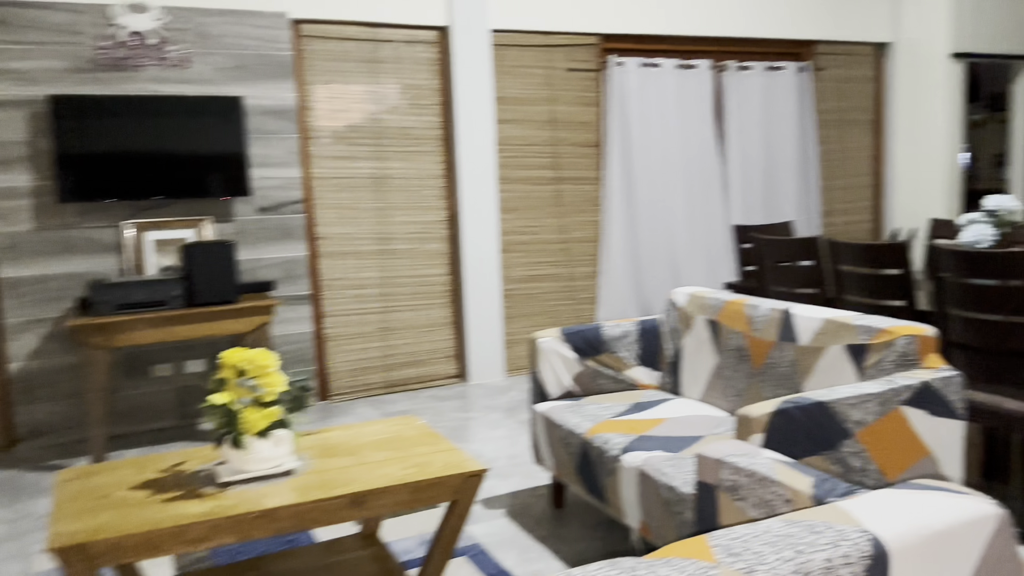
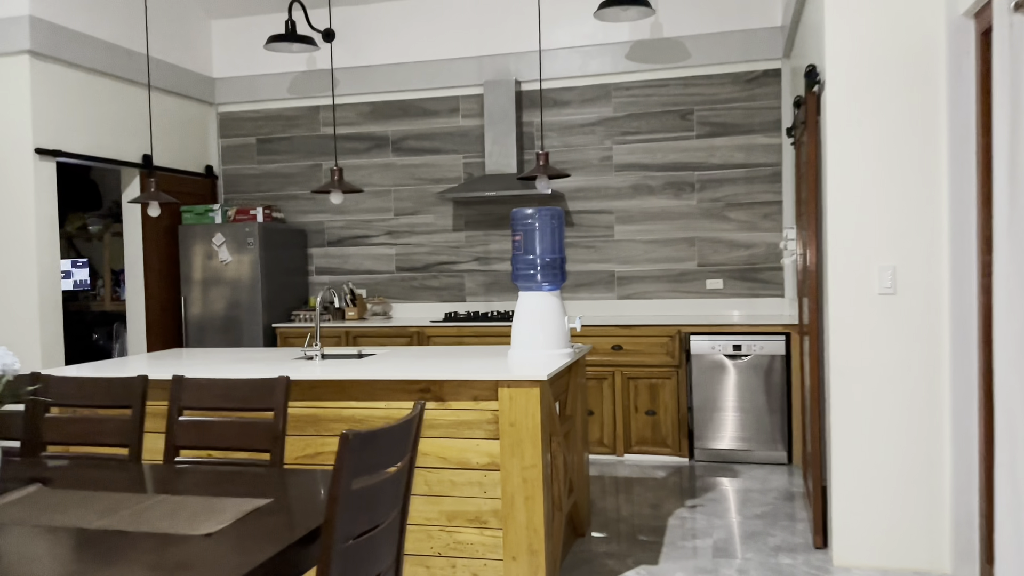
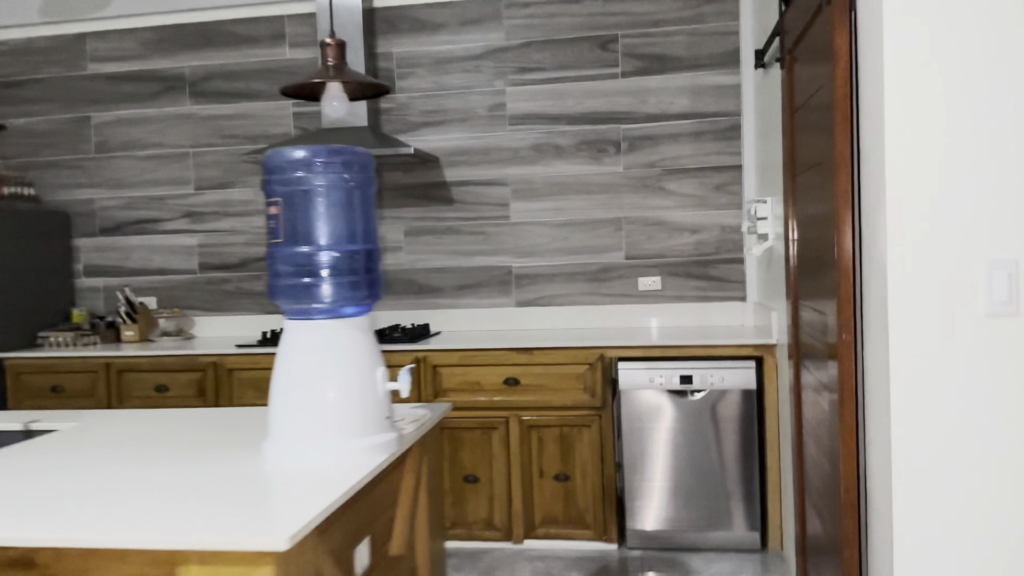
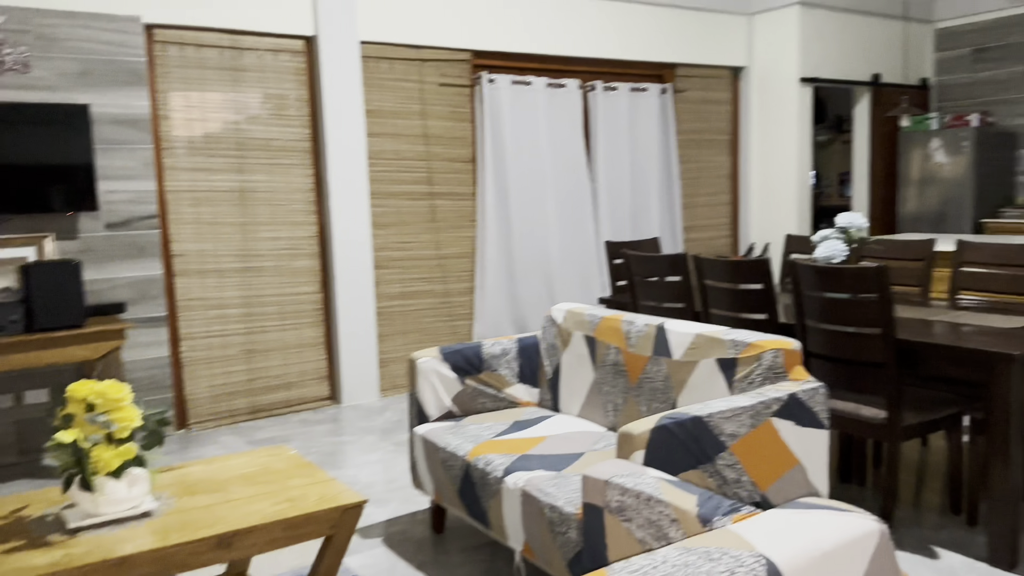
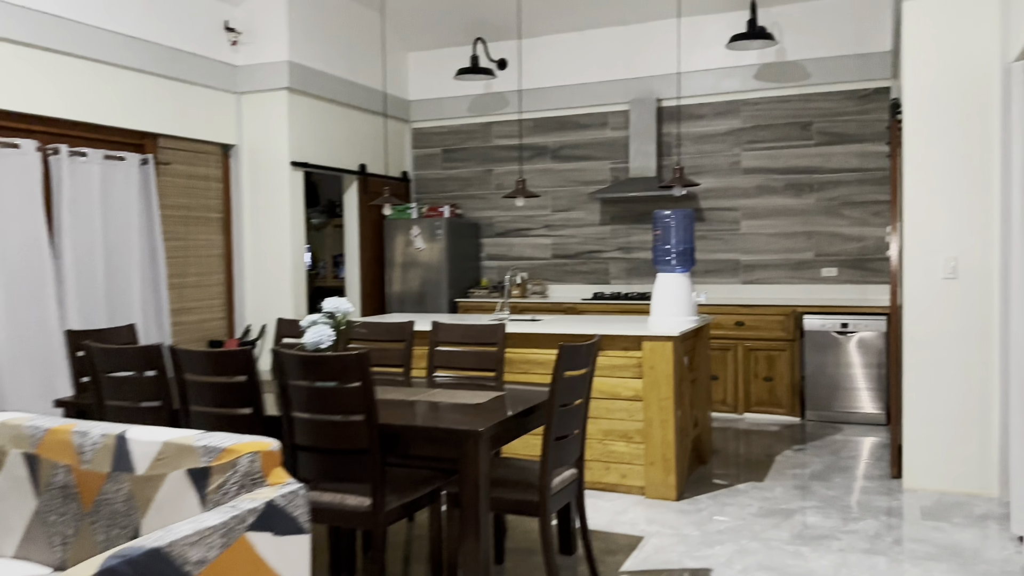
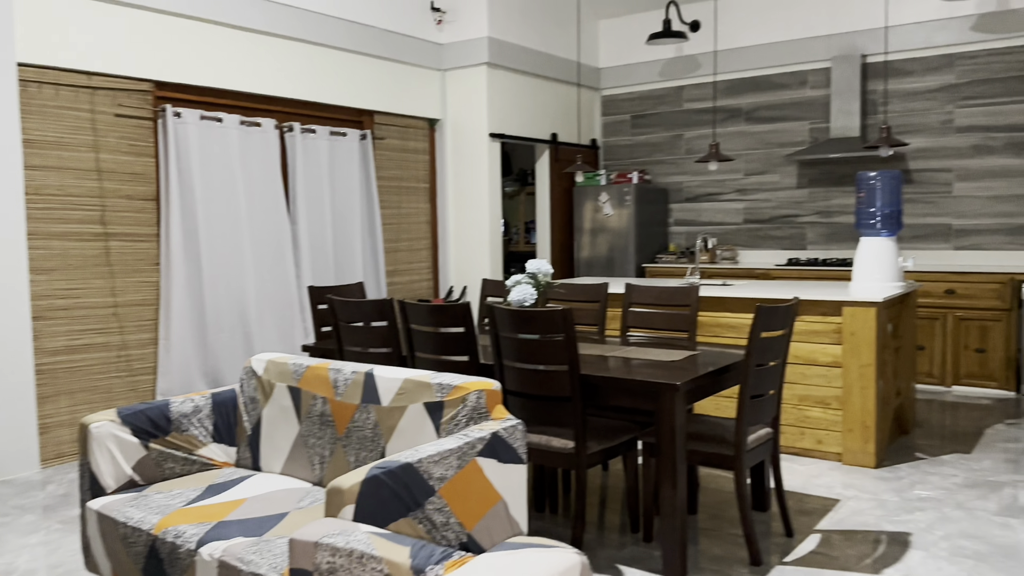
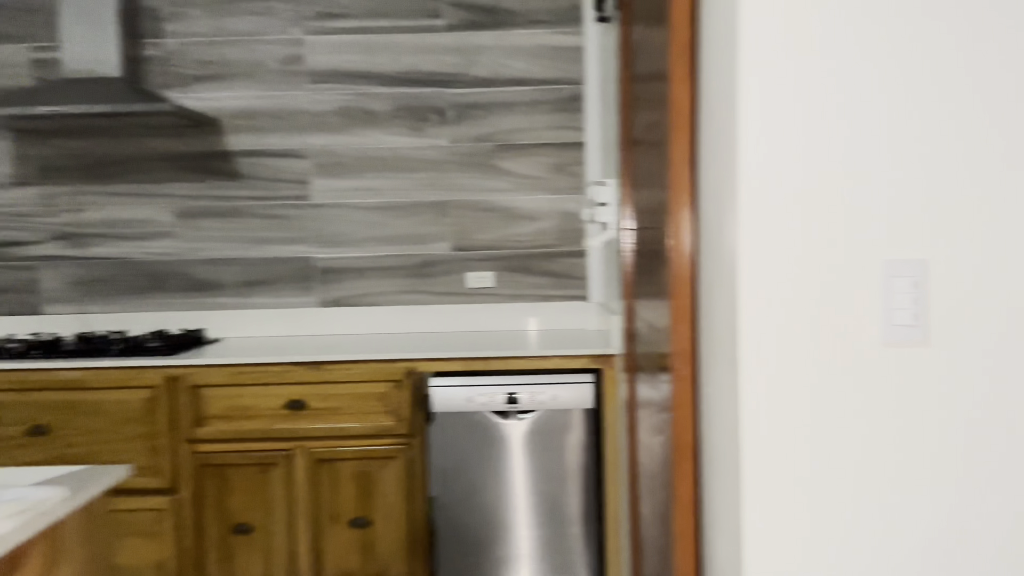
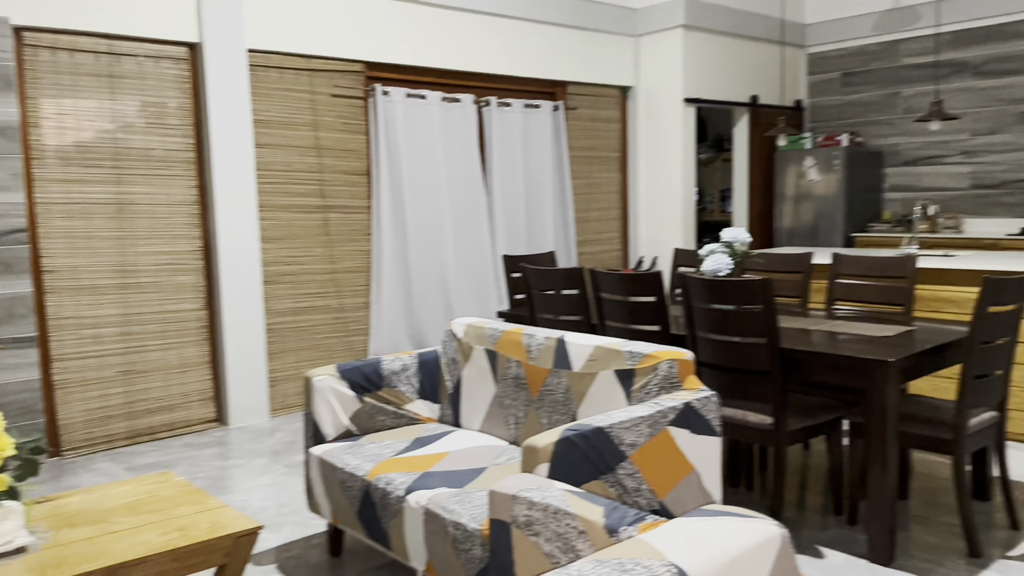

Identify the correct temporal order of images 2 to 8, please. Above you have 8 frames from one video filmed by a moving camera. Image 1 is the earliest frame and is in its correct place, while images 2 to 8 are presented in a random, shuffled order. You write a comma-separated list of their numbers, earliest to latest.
4, 8, 6, 5, 2, 3, 7
